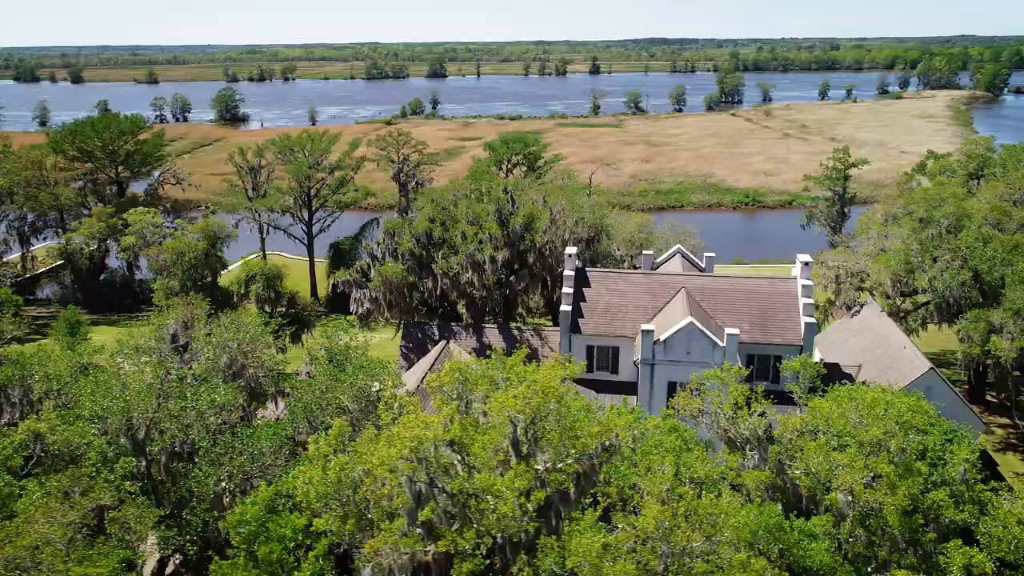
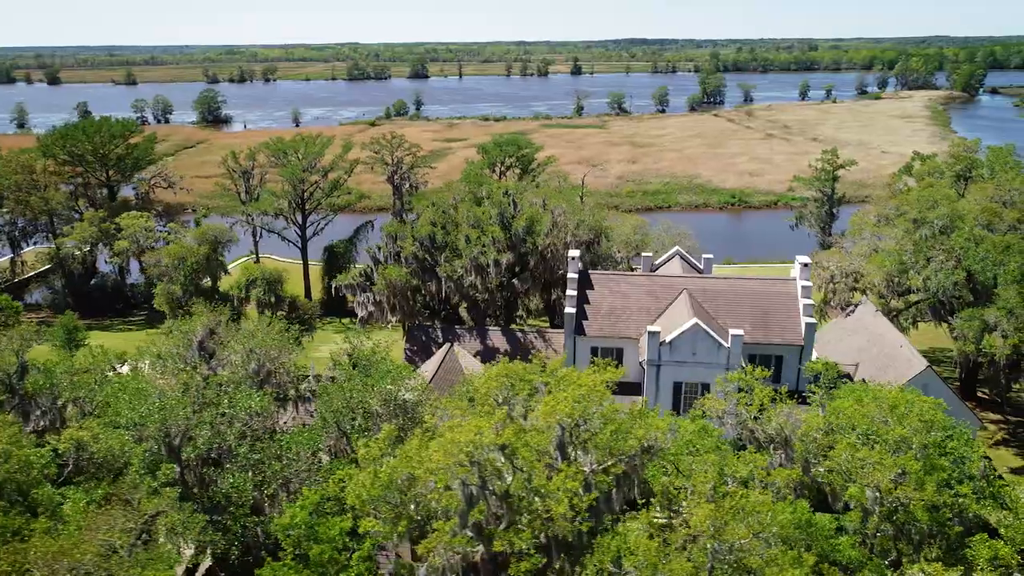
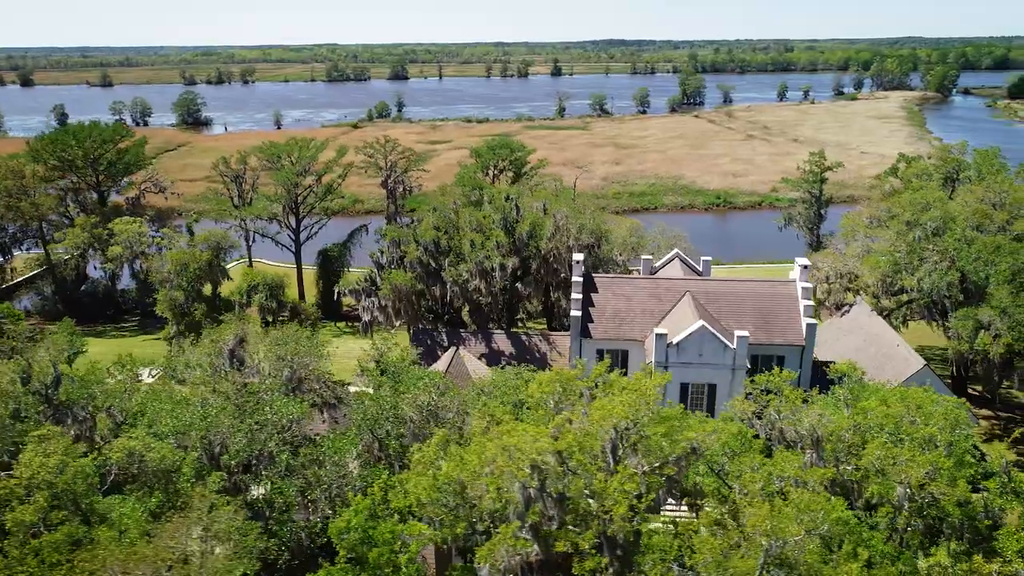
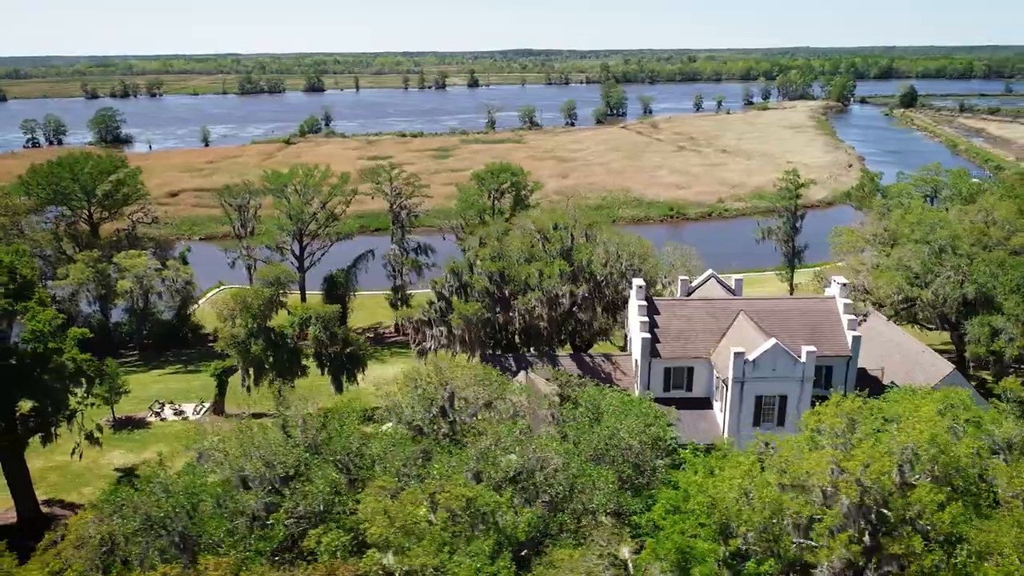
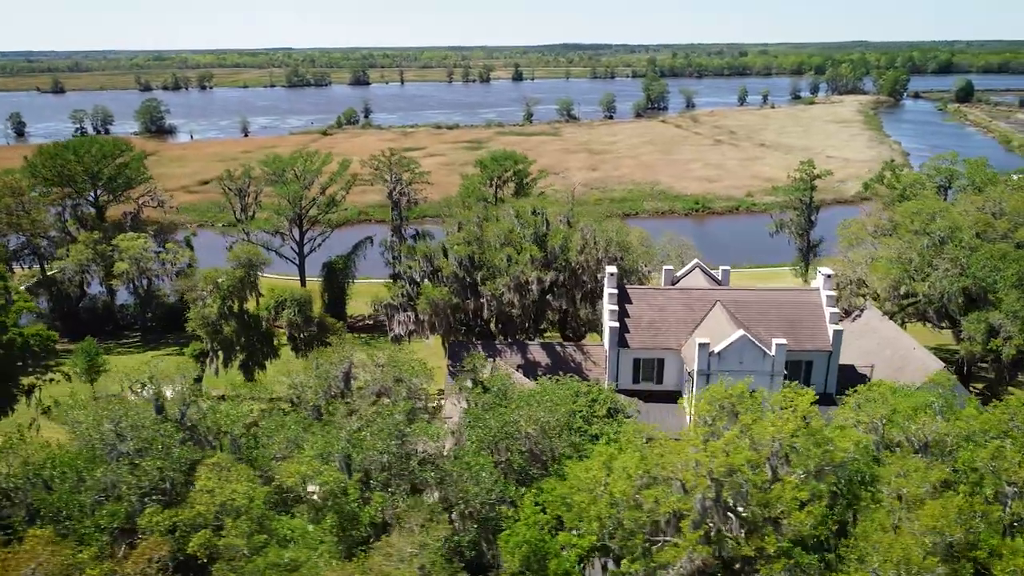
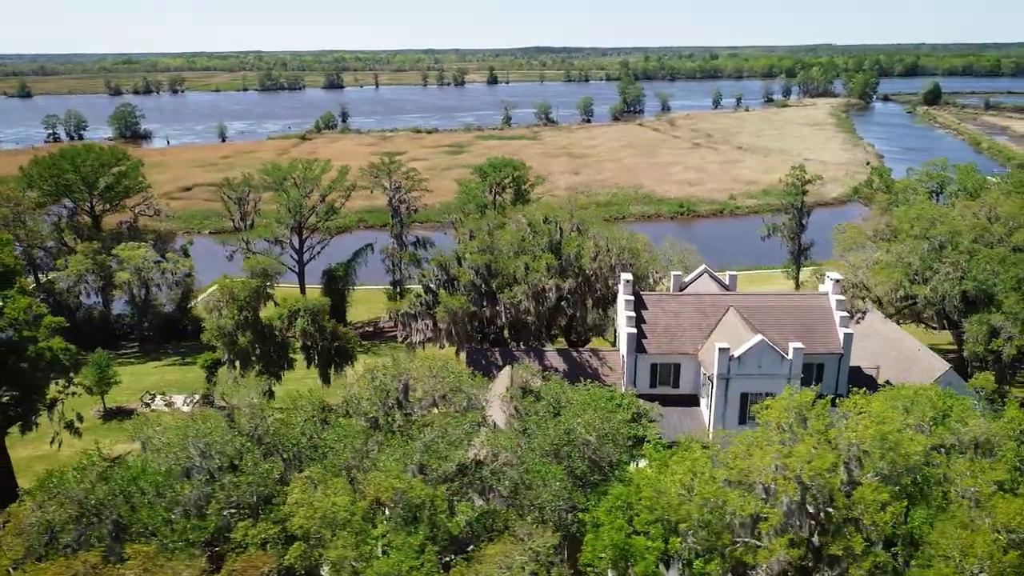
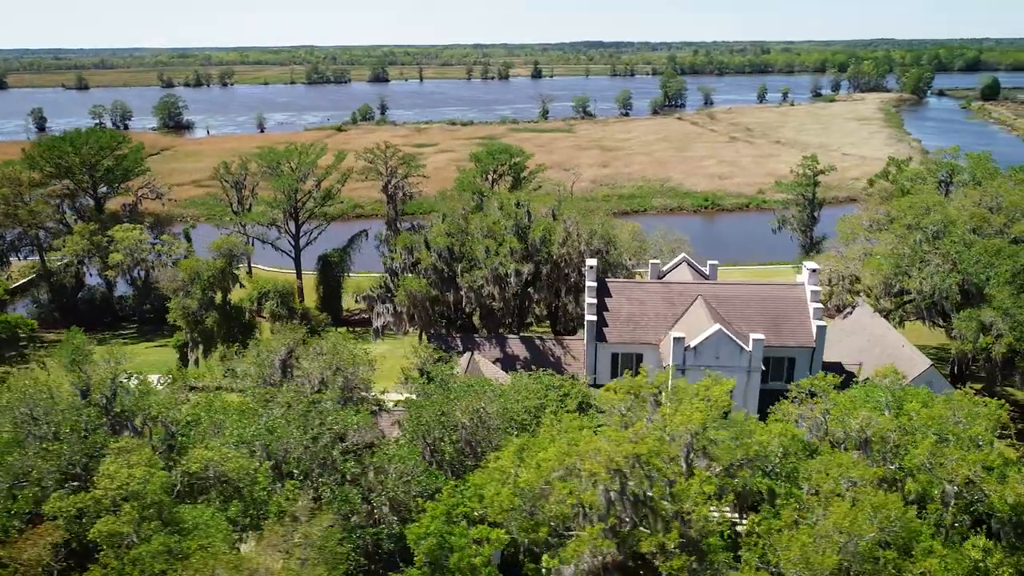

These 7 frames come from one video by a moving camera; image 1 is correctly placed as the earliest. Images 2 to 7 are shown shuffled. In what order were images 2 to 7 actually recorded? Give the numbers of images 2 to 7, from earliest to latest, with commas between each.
2, 3, 7, 5, 6, 4
